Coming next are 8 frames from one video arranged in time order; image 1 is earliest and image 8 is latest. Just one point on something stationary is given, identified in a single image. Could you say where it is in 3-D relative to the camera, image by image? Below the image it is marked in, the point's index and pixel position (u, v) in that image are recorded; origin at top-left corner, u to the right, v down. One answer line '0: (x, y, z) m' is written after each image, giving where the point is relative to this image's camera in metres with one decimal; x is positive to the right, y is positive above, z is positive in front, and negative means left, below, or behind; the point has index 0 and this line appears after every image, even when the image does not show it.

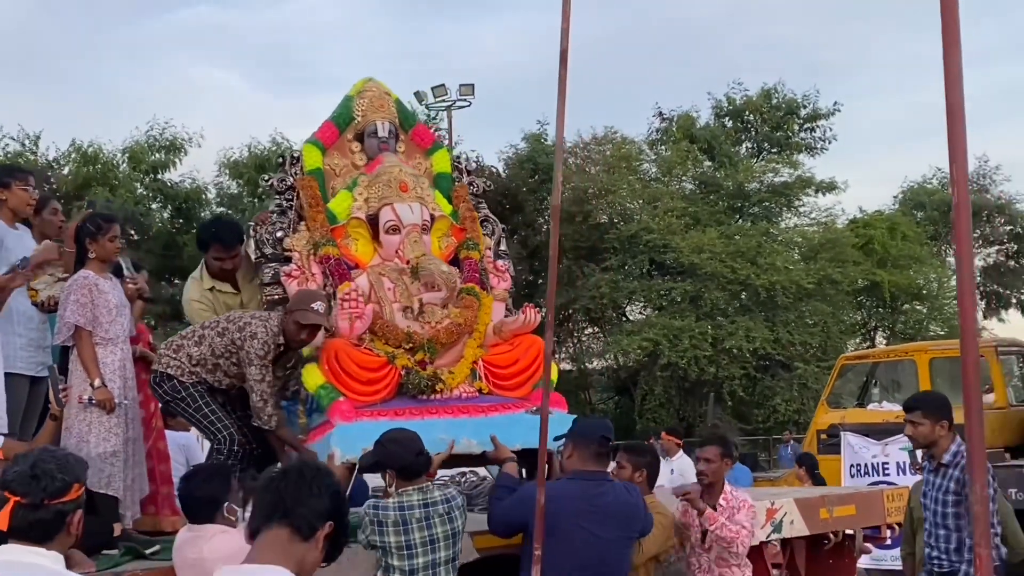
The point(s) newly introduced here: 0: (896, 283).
0: (+7.1, +0.3, +14.8) m
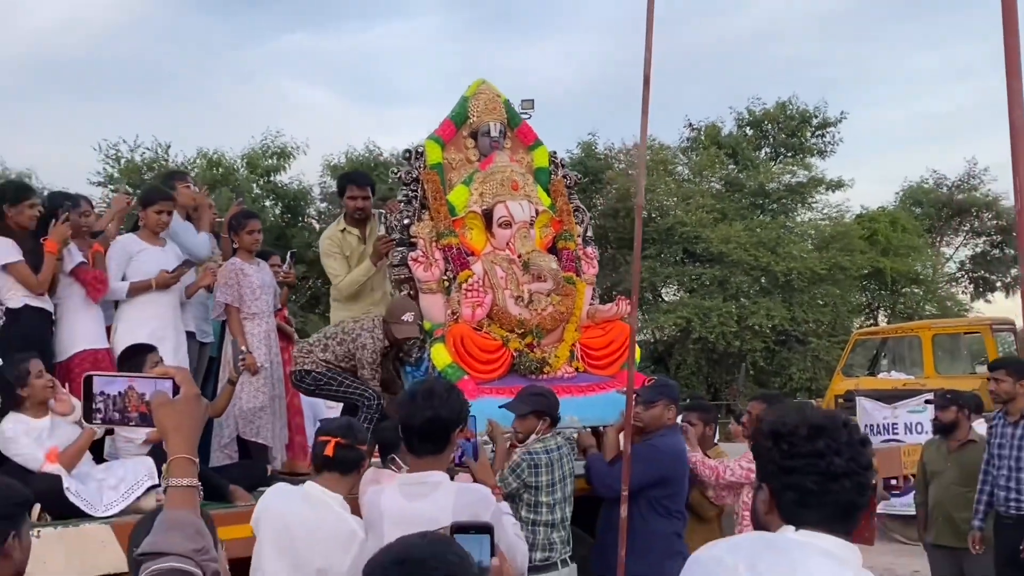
0: (+7.9, +0.6, +16.1) m
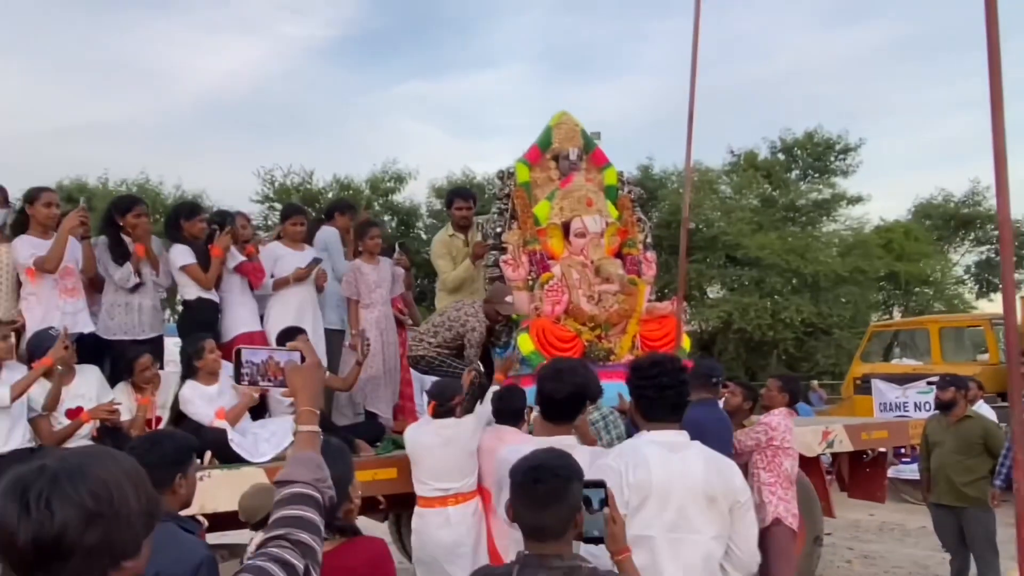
0: (+9.4, +0.4, +17.6) m
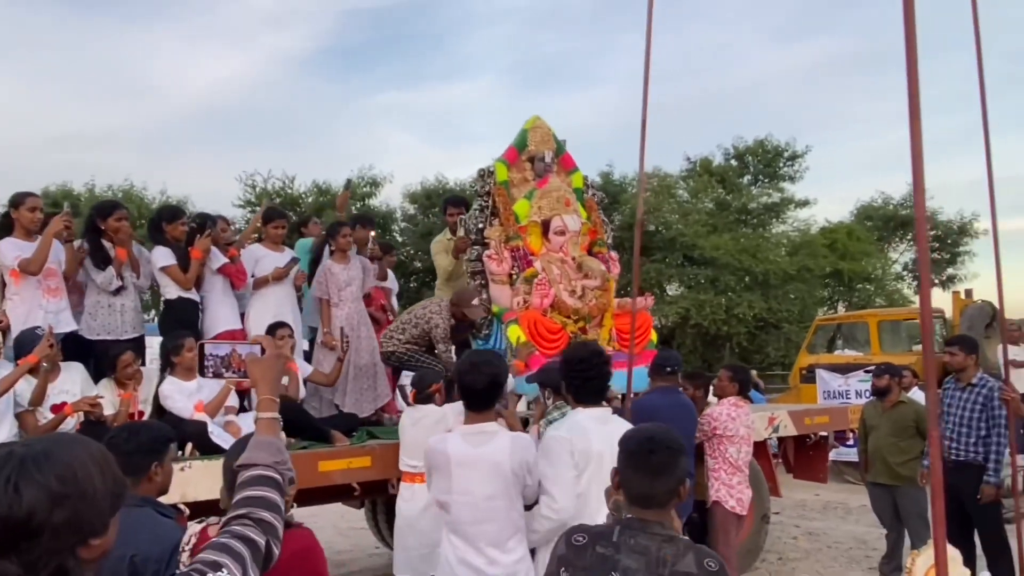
0: (+8.7, +0.4, +18.6) m
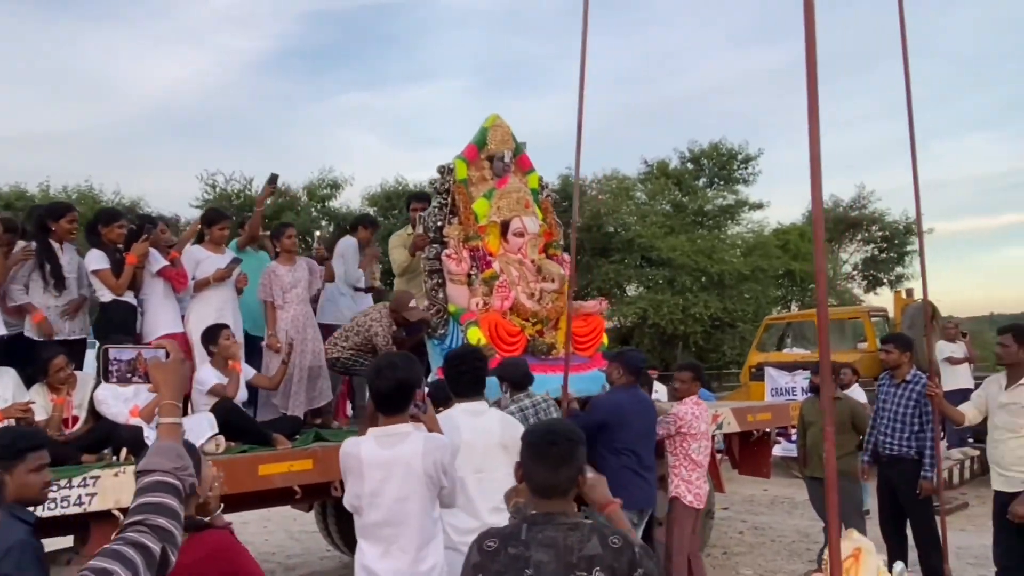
0: (+7.8, +0.5, +19.0) m
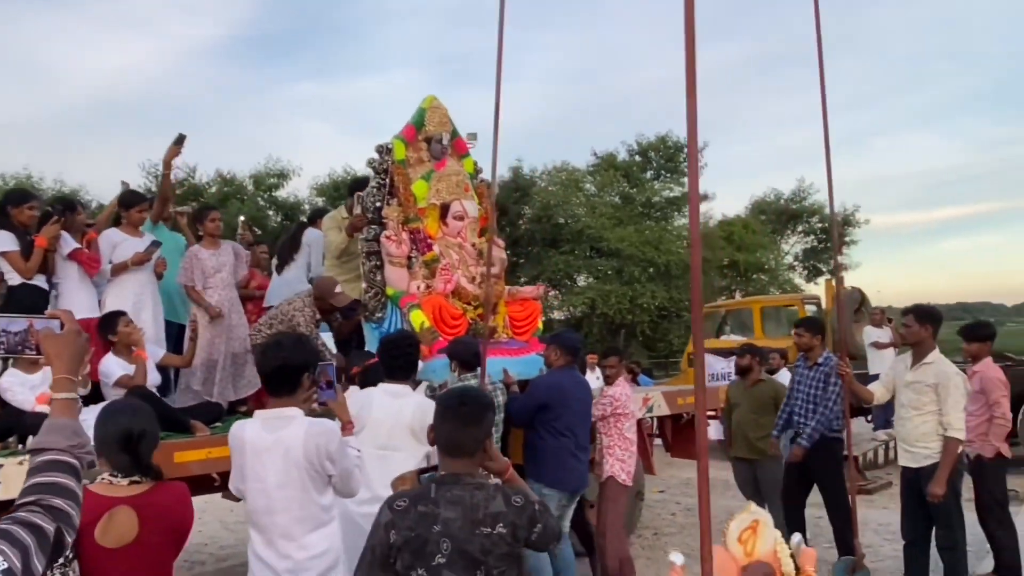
0: (+6.6, +0.7, +19.5) m
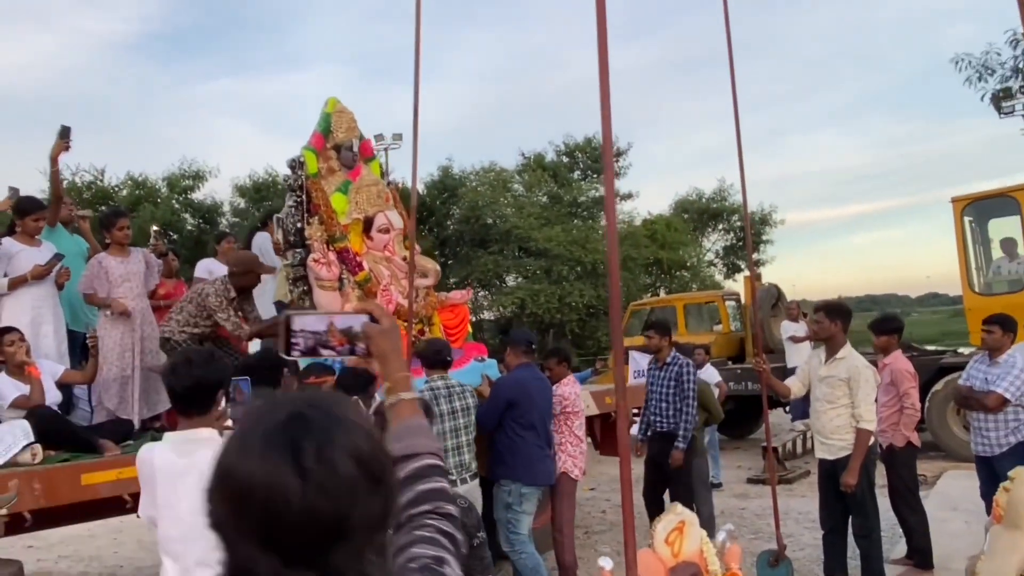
0: (+4.7, +0.8, +20.0) m
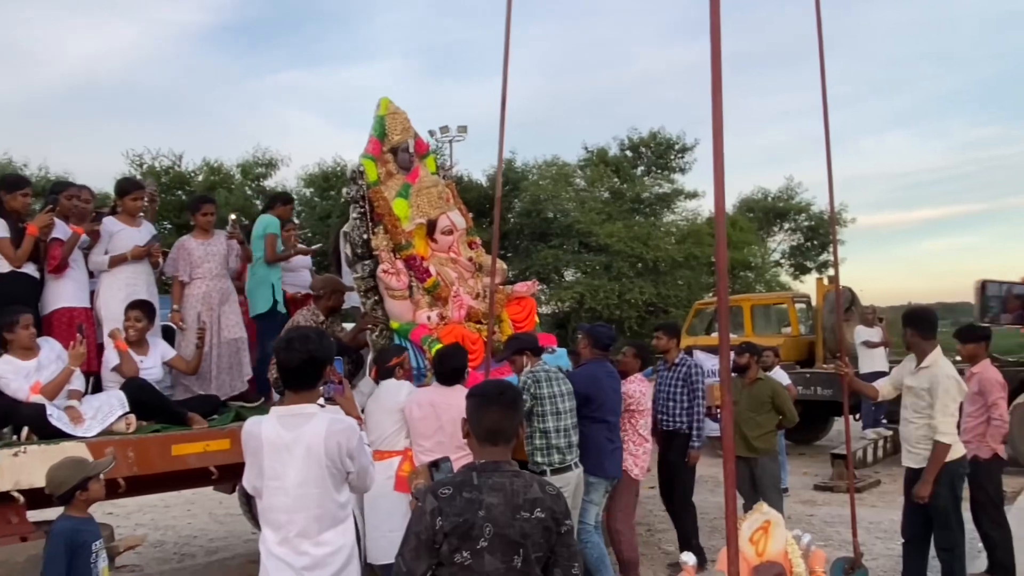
0: (+6.2, +0.8, +19.6) m
